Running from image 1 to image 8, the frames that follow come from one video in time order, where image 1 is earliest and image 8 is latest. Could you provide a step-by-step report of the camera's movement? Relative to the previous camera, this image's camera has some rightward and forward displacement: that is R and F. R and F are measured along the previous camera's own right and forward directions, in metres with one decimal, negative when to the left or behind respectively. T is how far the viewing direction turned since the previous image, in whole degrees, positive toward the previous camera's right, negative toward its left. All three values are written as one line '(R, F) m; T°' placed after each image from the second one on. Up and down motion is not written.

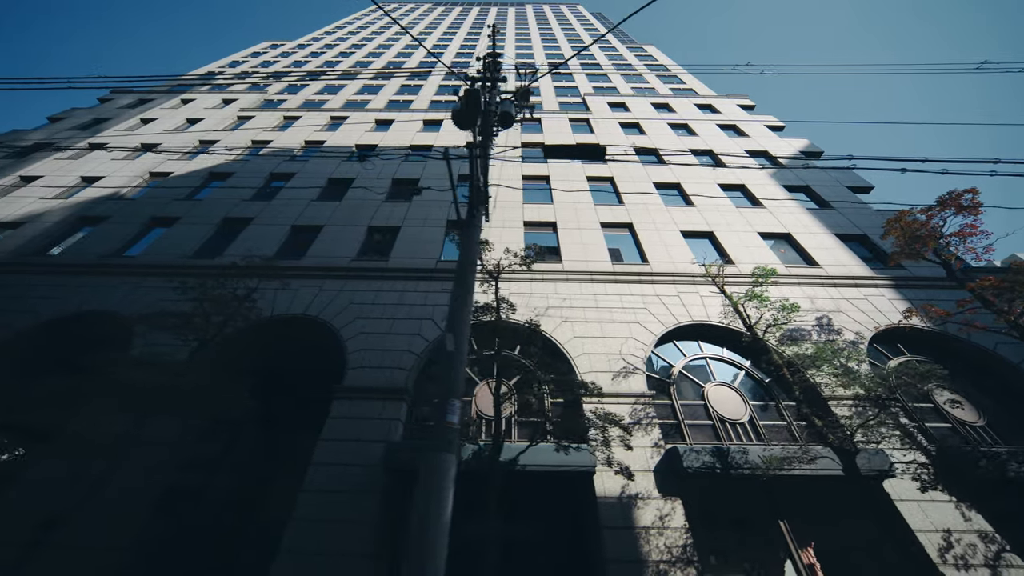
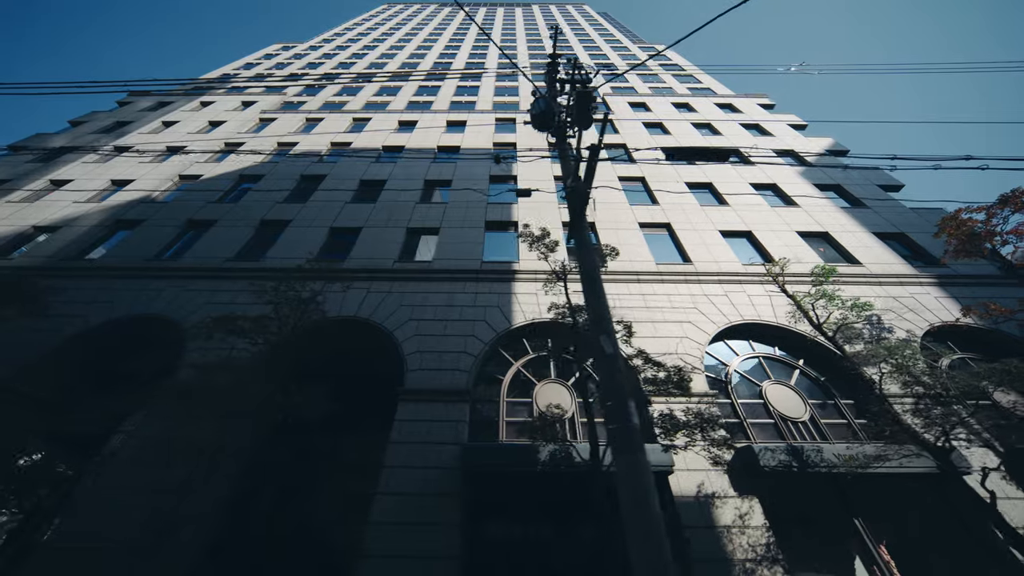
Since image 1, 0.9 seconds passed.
(-5.8, 0.0) m; 0°
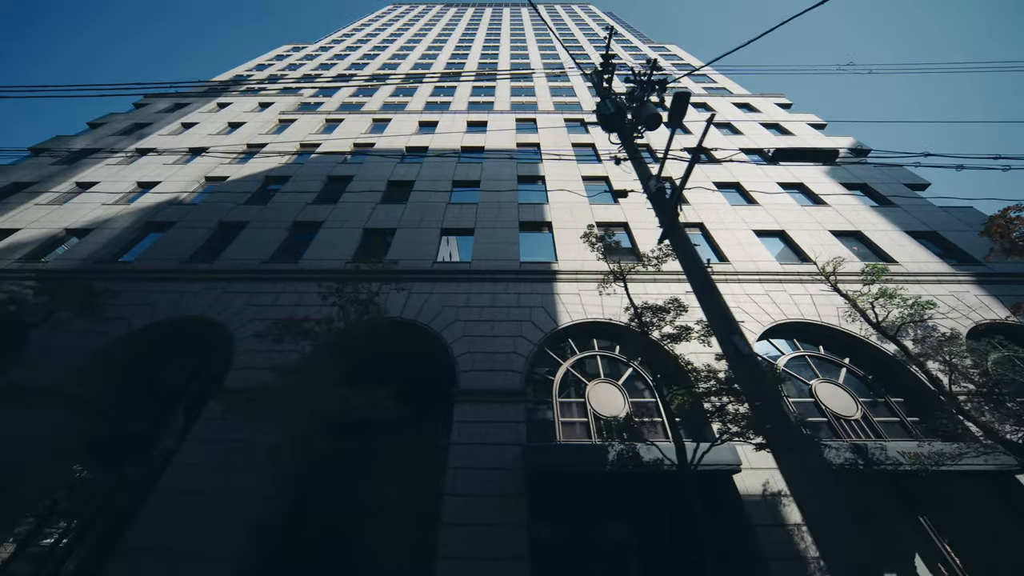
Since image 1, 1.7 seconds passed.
(-5.1, 0.0) m; 0°
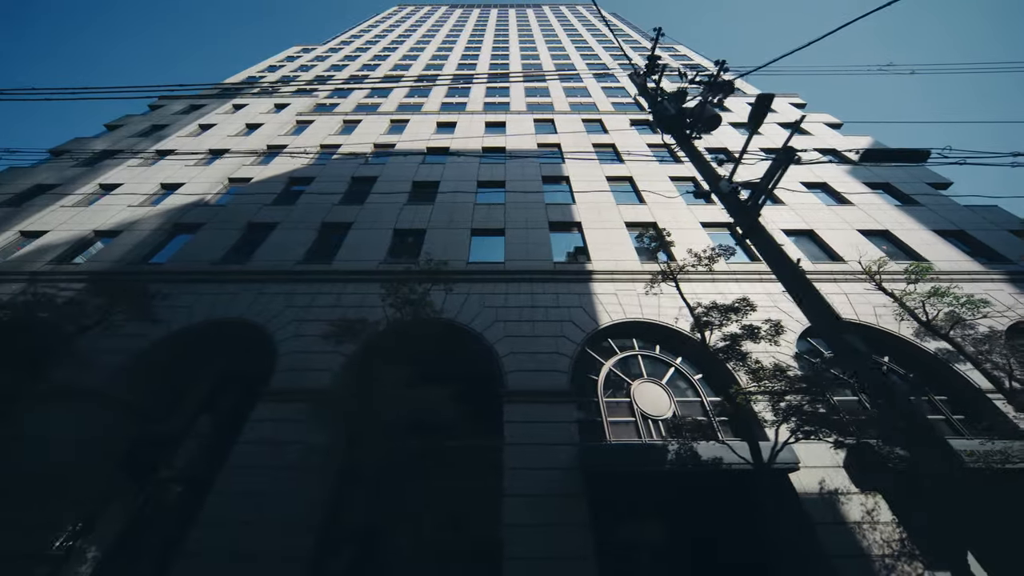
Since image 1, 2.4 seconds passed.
(-4.4, 0.0) m; 0°
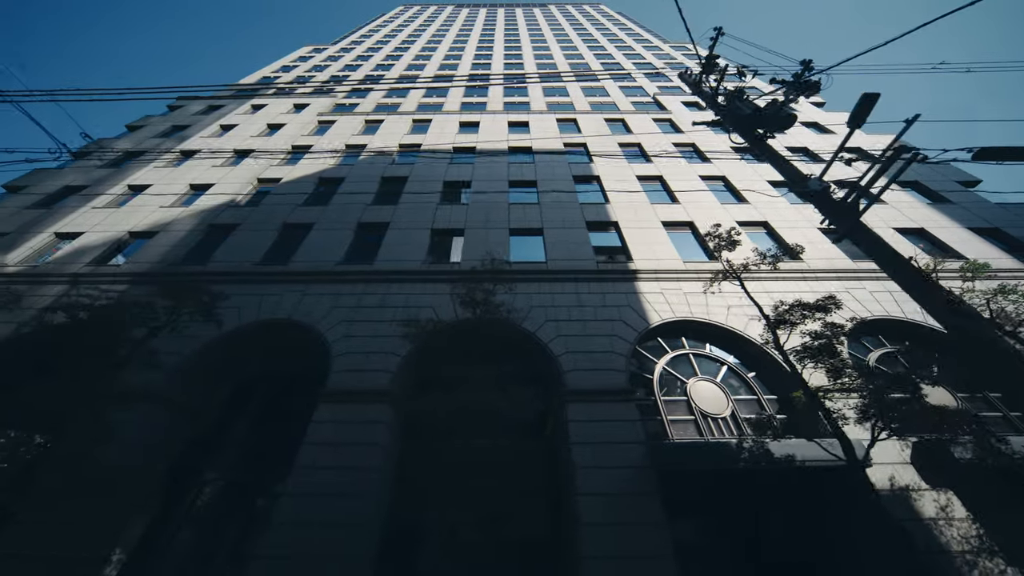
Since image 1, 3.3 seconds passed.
(-5.6, 0.0) m; 0°
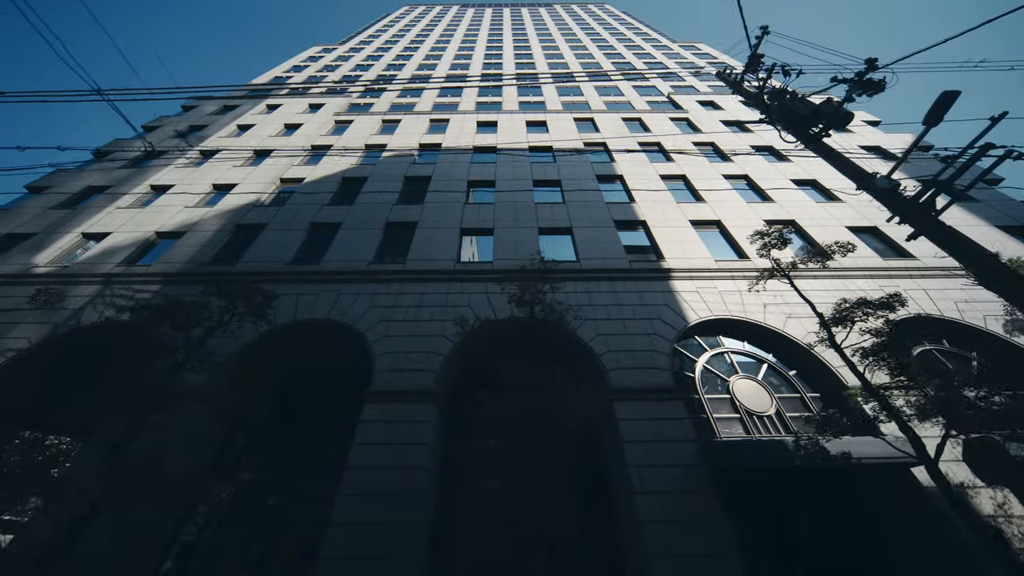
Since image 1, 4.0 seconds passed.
(-4.3, 0.0) m; 0°
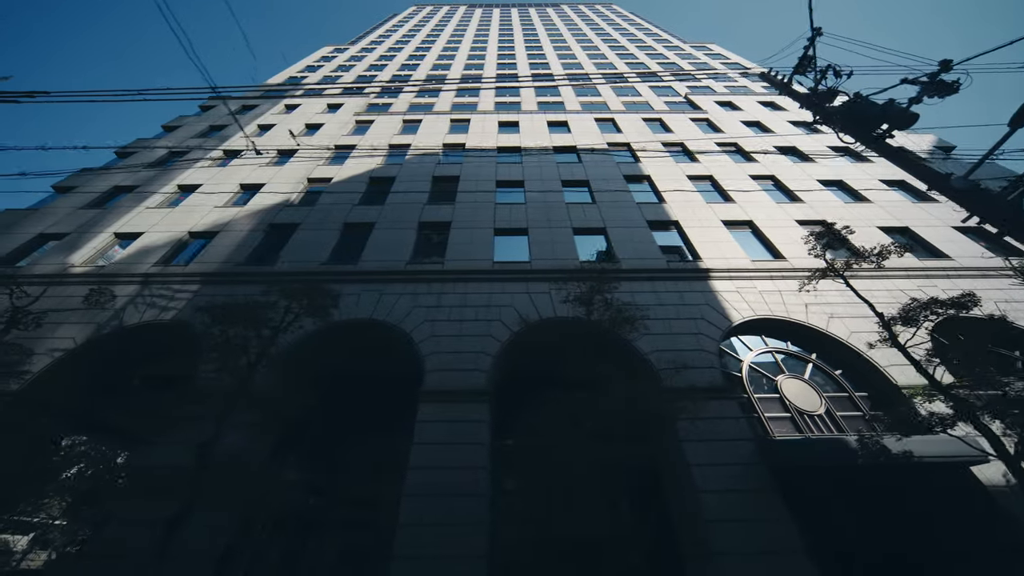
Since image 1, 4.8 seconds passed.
(-5.0, 0.0) m; 0°
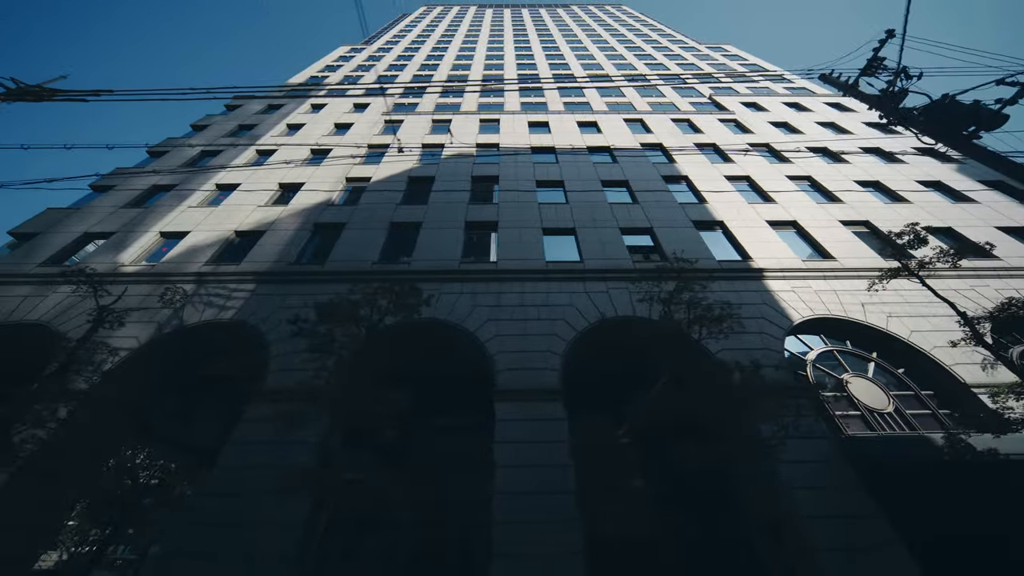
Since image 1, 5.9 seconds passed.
(-7.0, 0.0) m; 0°
